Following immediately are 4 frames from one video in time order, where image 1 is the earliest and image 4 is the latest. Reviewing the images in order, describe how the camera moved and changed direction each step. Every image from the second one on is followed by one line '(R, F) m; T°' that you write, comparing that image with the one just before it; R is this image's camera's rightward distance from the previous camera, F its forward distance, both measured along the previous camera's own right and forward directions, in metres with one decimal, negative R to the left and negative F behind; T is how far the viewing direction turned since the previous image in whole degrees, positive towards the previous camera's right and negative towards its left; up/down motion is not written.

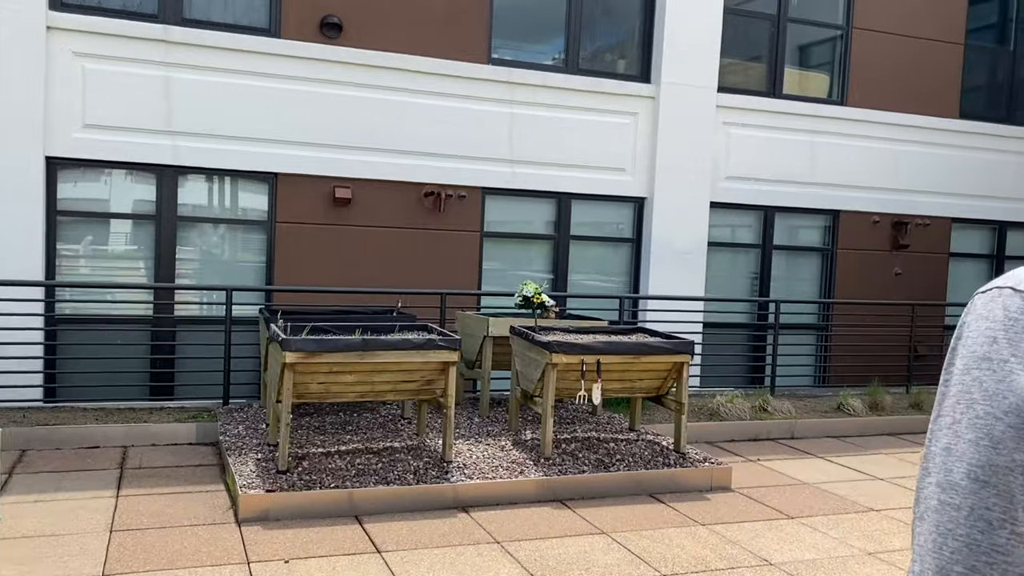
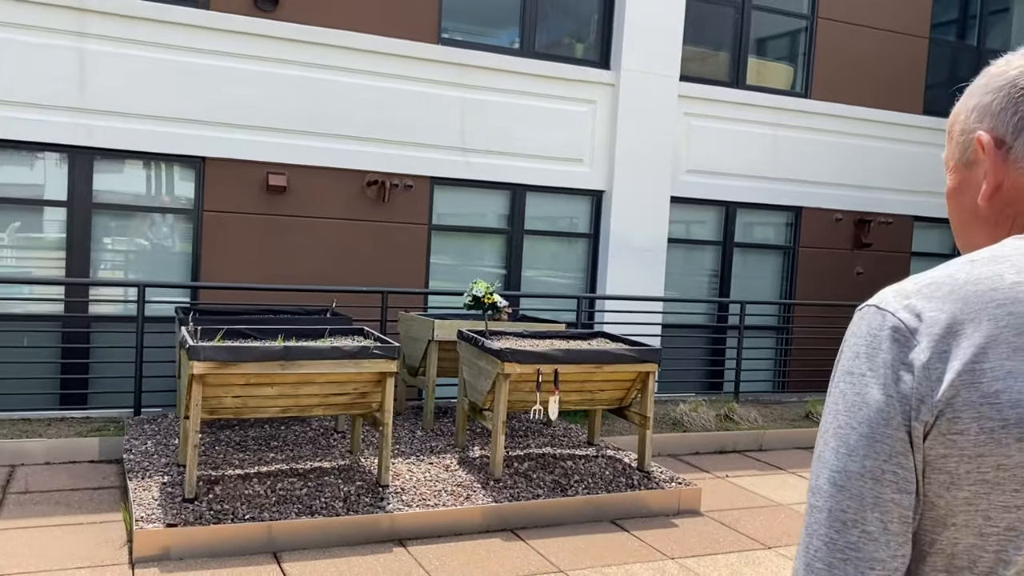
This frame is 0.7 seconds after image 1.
(0.0, +0.5) m; +3°
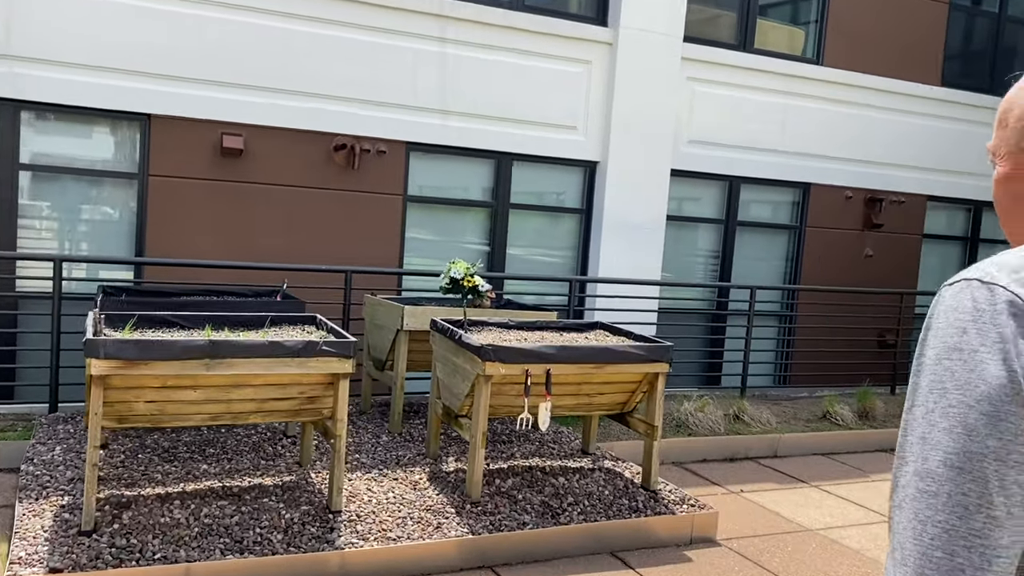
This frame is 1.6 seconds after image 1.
(0.0, +0.7) m; +1°
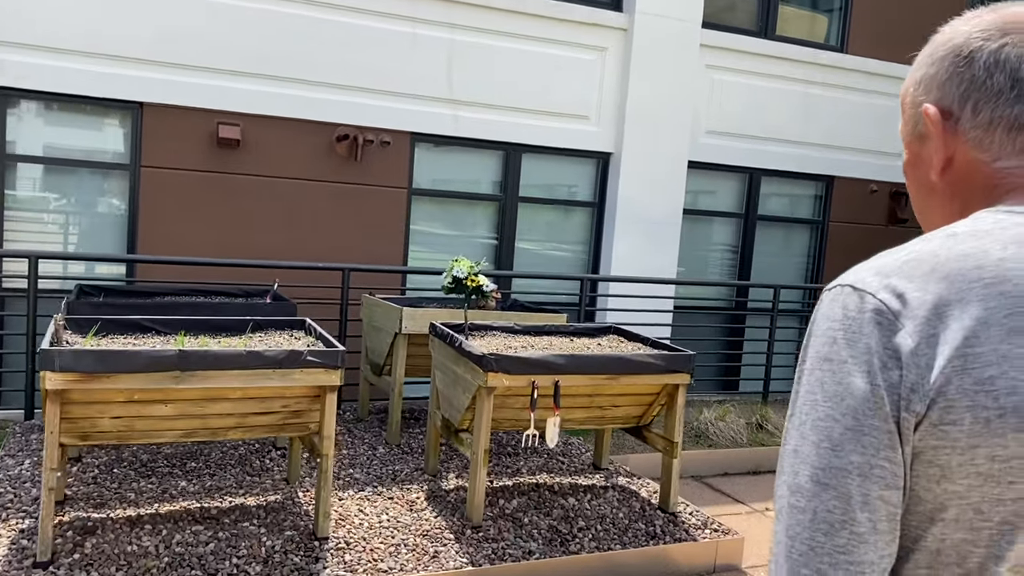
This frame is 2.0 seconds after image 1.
(0.0, +0.3) m; -1°
